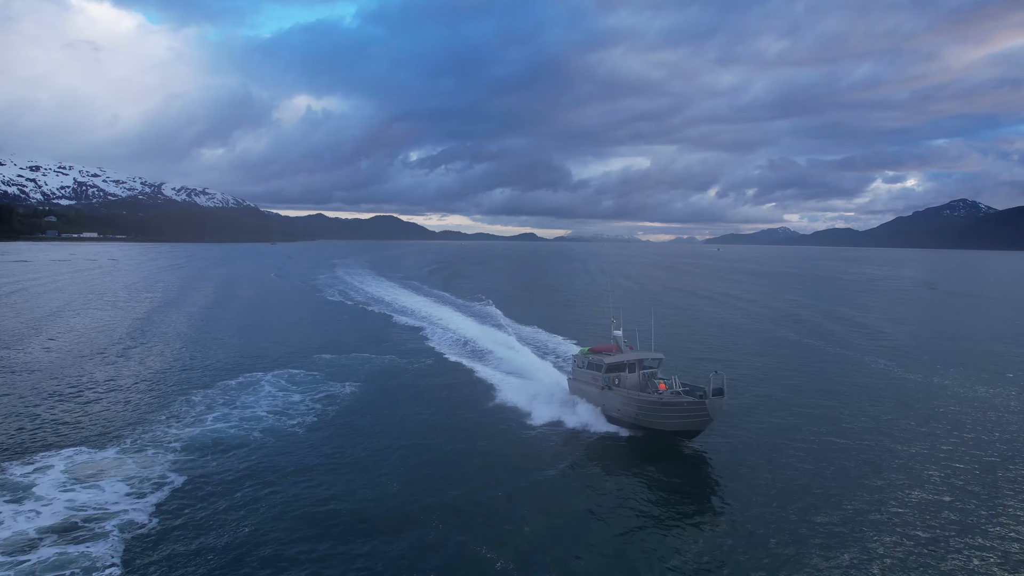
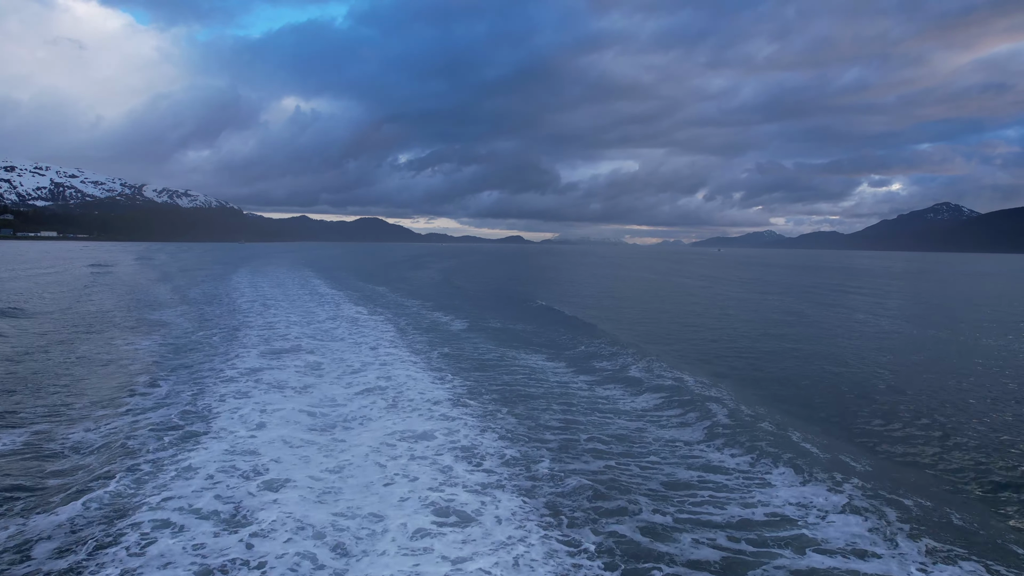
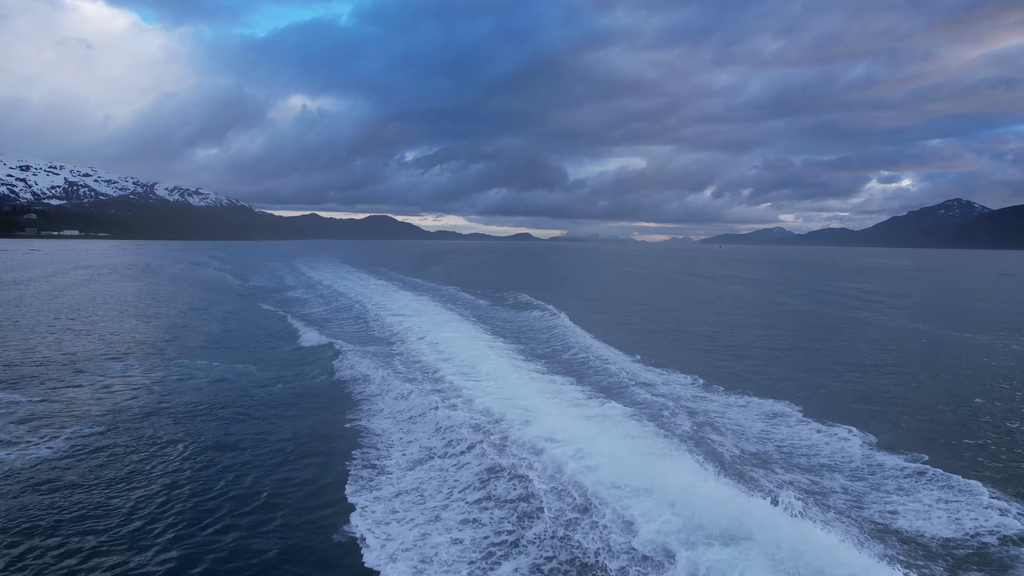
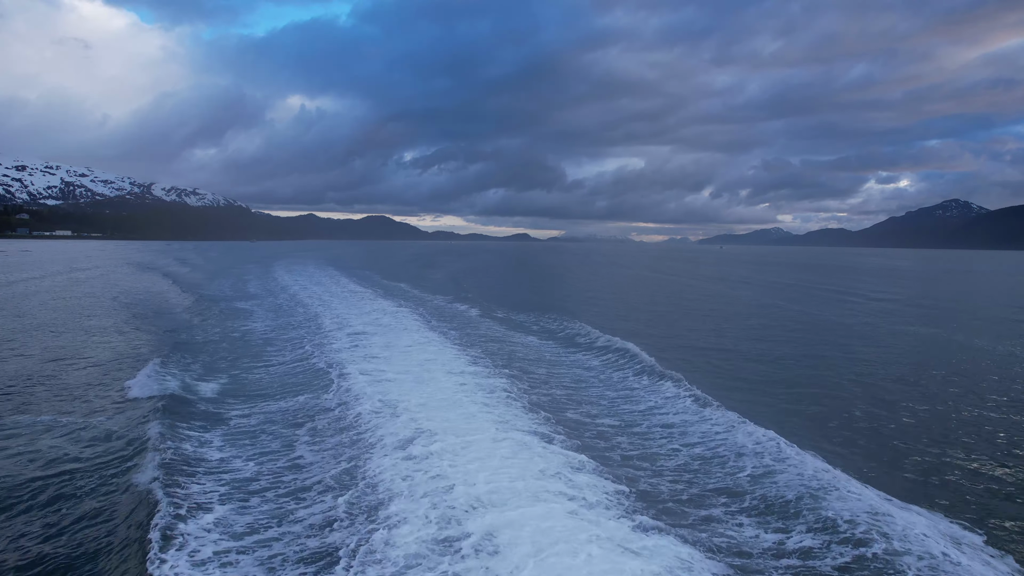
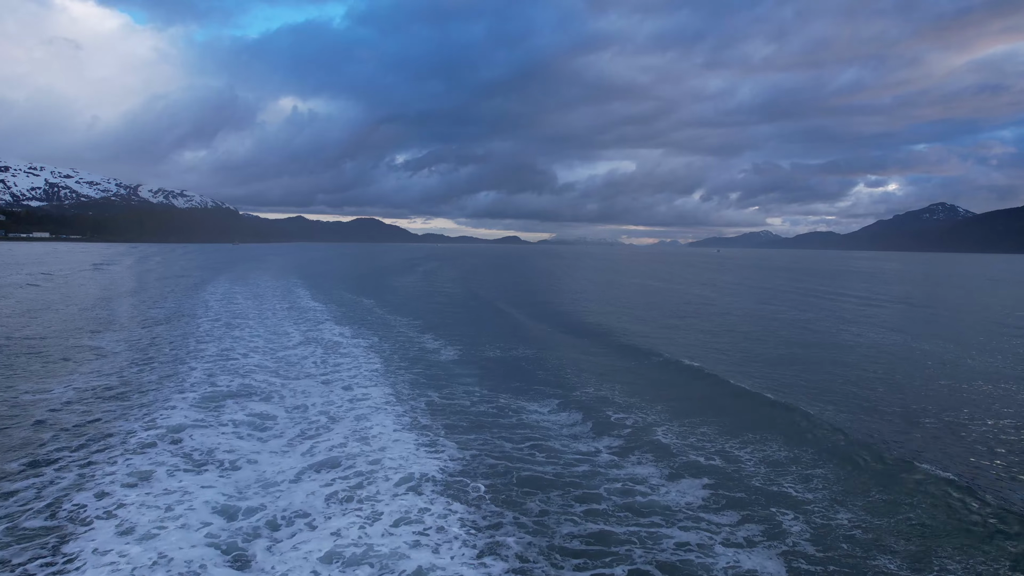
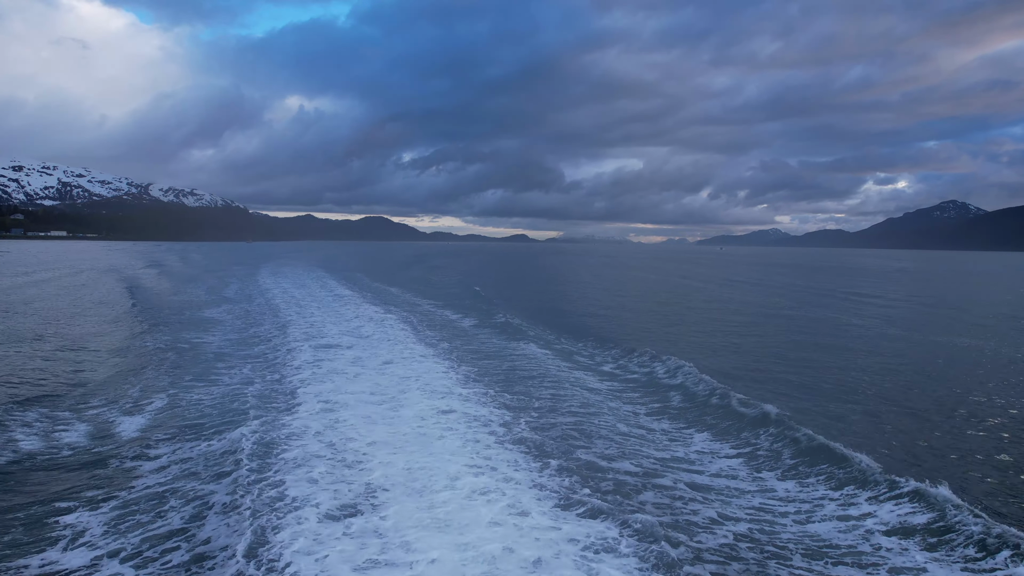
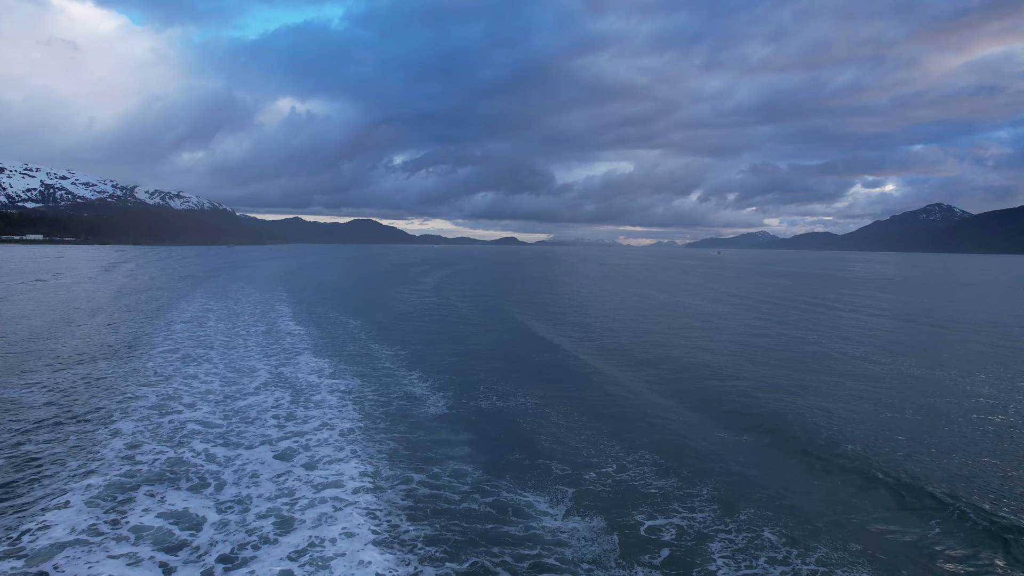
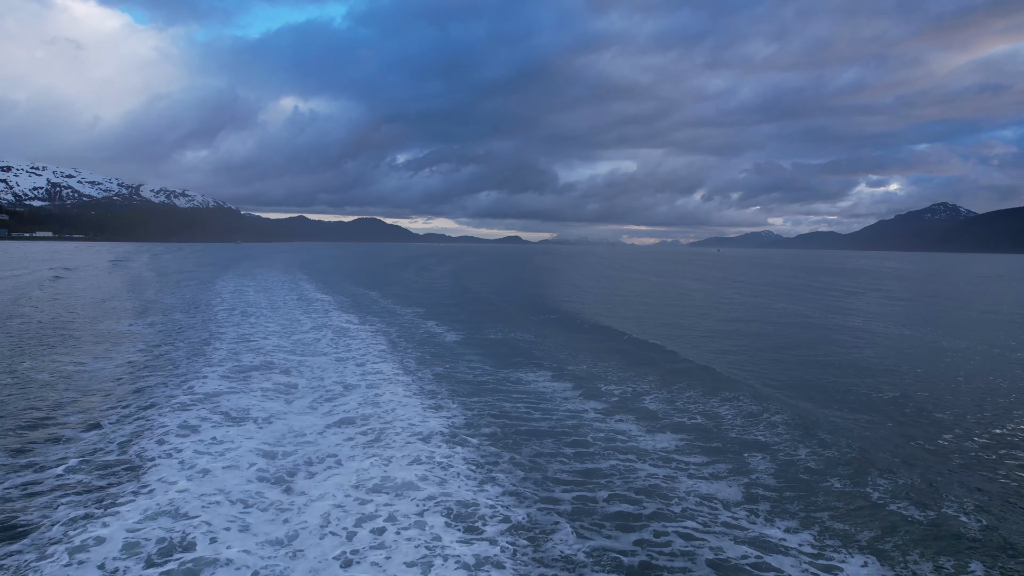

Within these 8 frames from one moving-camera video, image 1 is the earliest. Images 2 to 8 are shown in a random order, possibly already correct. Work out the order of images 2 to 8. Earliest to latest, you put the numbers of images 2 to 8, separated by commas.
3, 4, 6, 2, 8, 5, 7
